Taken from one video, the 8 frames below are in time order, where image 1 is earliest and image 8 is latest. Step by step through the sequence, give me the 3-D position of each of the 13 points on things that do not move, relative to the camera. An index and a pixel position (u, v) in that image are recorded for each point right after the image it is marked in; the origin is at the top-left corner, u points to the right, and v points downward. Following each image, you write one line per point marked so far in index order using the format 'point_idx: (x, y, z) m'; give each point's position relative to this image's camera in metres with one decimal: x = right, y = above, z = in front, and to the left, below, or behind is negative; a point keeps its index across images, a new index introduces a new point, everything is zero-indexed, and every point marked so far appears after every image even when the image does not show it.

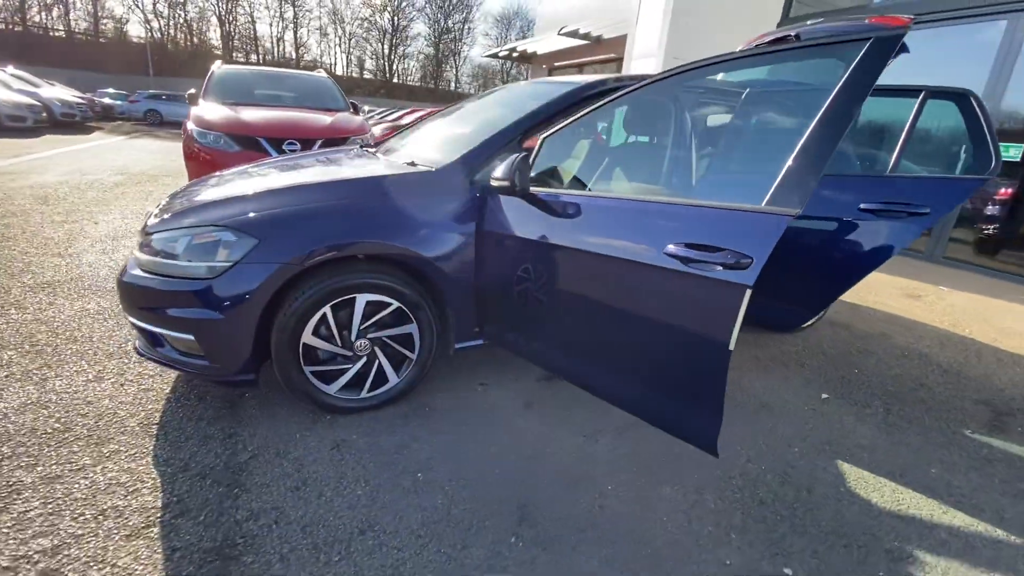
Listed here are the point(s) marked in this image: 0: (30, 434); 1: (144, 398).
0: (-1.8, -0.5, +1.8) m
1: (-1.5, -0.5, +2.0) m
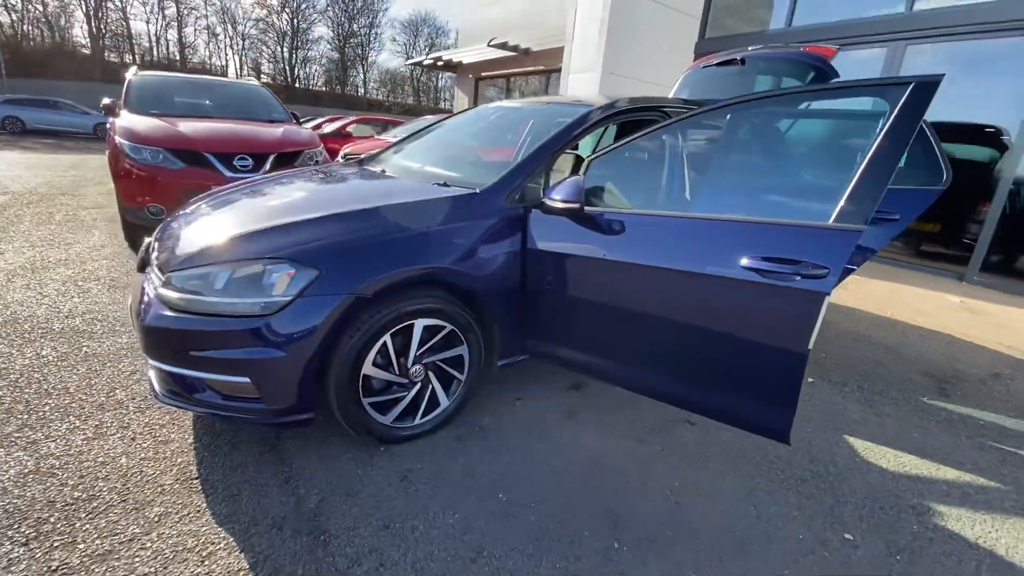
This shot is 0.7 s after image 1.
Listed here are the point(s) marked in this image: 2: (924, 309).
0: (-1.5, -0.7, +1.5) m
1: (-1.3, -0.6, +1.8) m
2: (+3.5, -0.2, +4.1) m
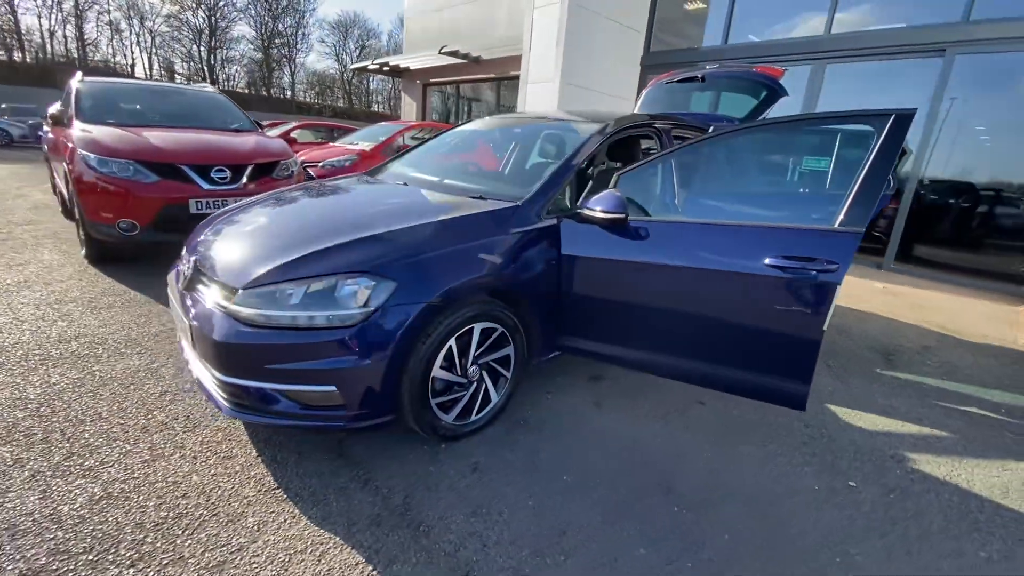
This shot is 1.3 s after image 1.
0: (-1.2, -0.8, +1.5) m
1: (-1.1, -0.7, +1.9) m
2: (+3.4, -0.1, +4.8) m
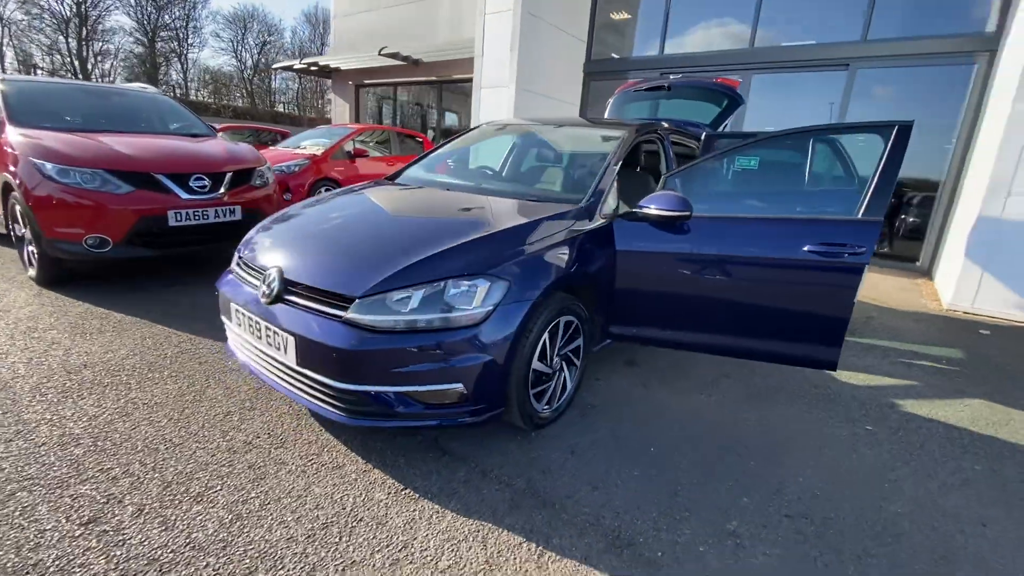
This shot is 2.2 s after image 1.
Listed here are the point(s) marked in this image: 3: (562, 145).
0: (-0.7, -0.8, +1.5) m
1: (-0.6, -0.7, +1.9) m
2: (+3.3, +0.1, +5.5) m
3: (+0.4, +0.9, +3.4) m
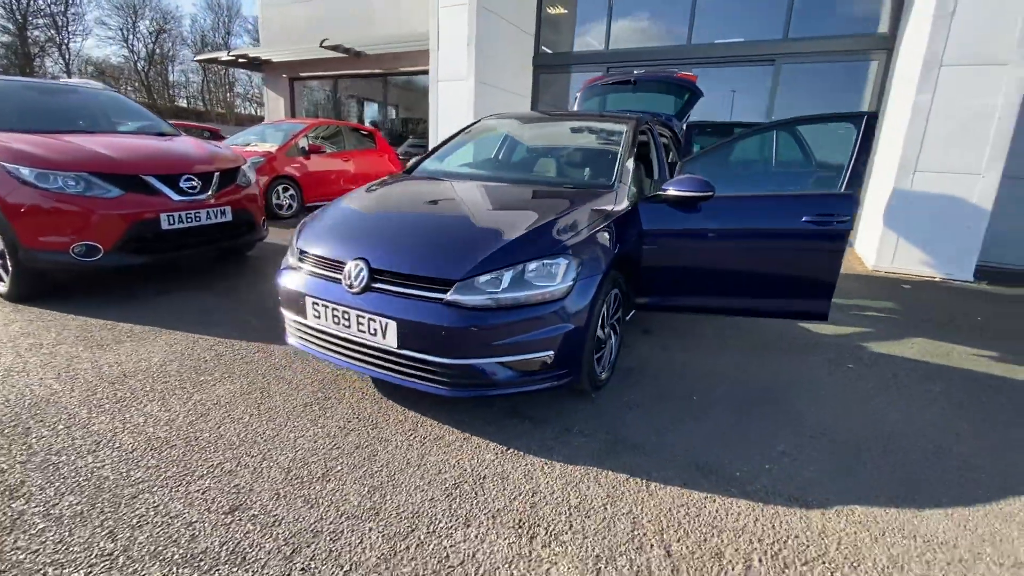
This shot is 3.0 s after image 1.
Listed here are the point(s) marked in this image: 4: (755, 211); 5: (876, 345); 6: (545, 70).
0: (-0.3, -0.8, +1.7) m
1: (-0.2, -0.7, +2.0) m
2: (+3.0, +0.5, +6.2) m
3: (+0.4, +1.1, +3.7) m
4: (+1.4, +0.4, +2.8) m
5: (+2.5, -0.4, +3.3) m
6: (+0.6, +4.0, +8.9) m
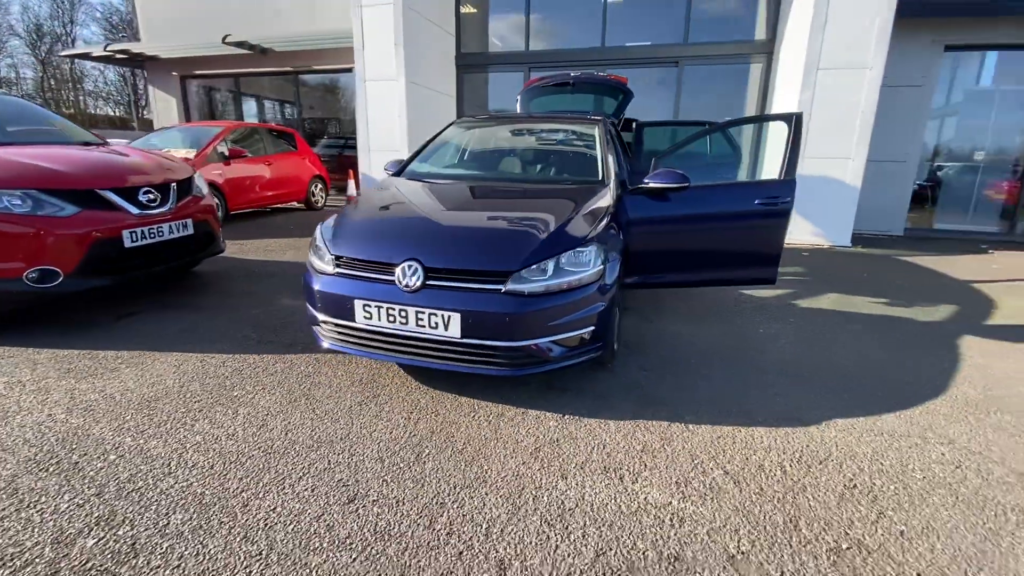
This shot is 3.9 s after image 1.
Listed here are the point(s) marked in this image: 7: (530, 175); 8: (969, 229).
0: (+0.1, -0.7, +1.9) m
1: (0.0, -0.6, +2.3) m
2: (+2.3, +0.8, +6.9) m
3: (+0.2, +1.2, +4.0) m
4: (+1.4, +0.6, +3.3) m
5: (+2.4, -0.1, +4.0) m
6: (-0.8, +4.1, +9.1) m
7: (+0.1, +0.9, +3.9) m
8: (+7.2, +0.9, +7.6) m
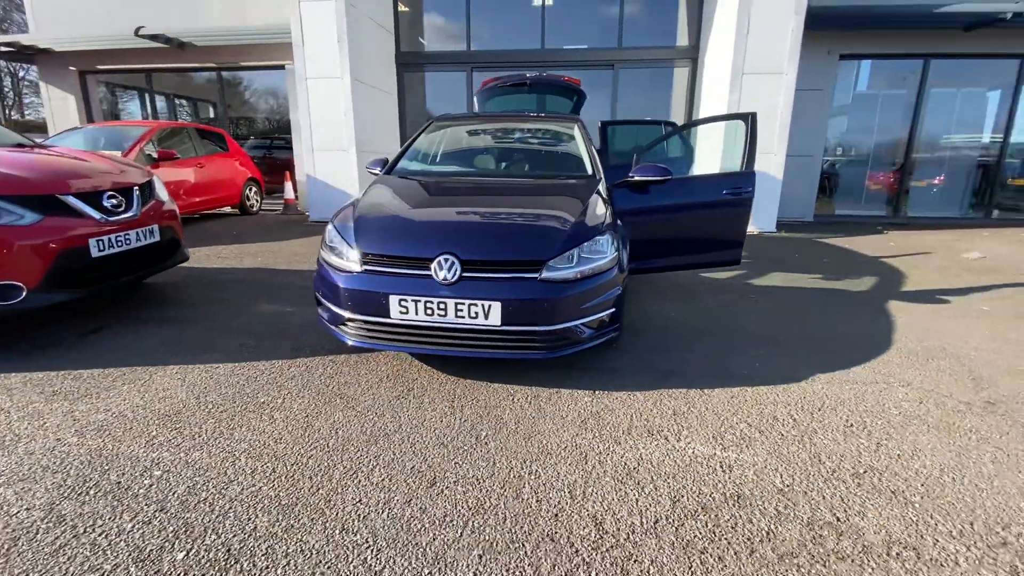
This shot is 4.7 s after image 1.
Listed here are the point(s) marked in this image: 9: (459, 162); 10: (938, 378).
0: (+0.3, -0.6, +2.1) m
1: (+0.2, -0.5, +2.4) m
2: (+1.7, +1.0, +7.4) m
3: (0.0, +1.2, +4.2) m
4: (+1.3, +0.8, +3.6) m
5: (+2.3, +0.1, +4.5) m
6: (-2.0, +4.1, +9.0) m
7: (0.0, +1.0, +4.0) m
8: (+6.4, +1.3, +8.8) m
9: (-0.5, +1.1, +4.1) m
10: (+2.3, -0.5, +2.6) m
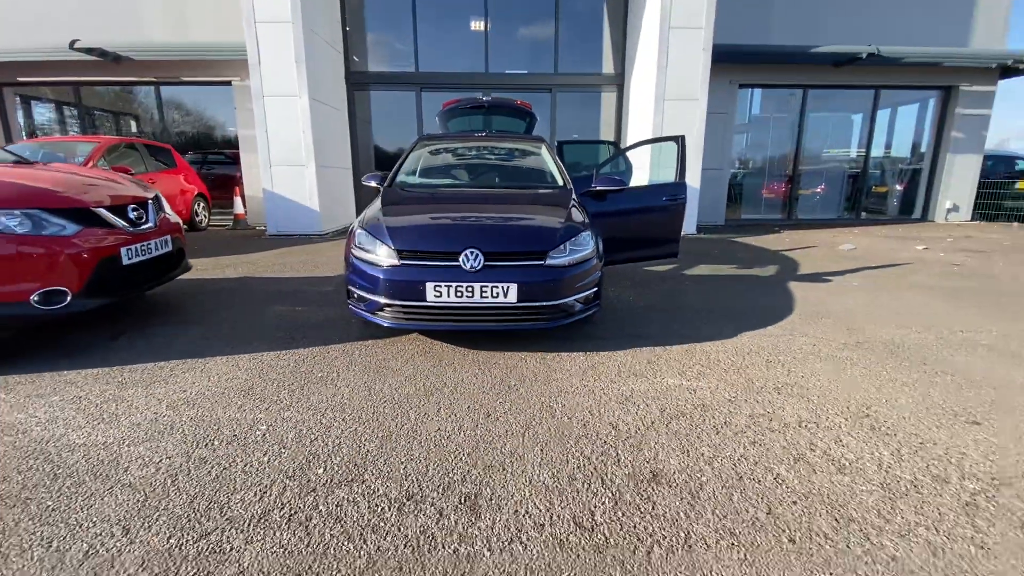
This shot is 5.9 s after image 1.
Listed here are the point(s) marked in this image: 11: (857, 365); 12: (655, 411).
0: (+0.4, -0.5, +2.8) m
1: (+0.3, -0.4, +3.1) m
2: (+0.9, +1.0, +8.2) m
3: (-0.2, +1.3, +4.8) m
4: (+1.1, +0.9, +4.5) m
5: (+2.0, +0.2, +5.4) m
6: (-3.0, +3.9, +9.4) m
7: (-0.3, +1.0, +4.6) m
8: (+5.4, +1.5, +10.3) m
9: (-0.7, +1.1, +4.7) m
10: (+2.4, -0.3, +3.6) m
11: (+2.2, -0.5, +3.0) m
12: (+0.7, -0.6, +2.4) m
